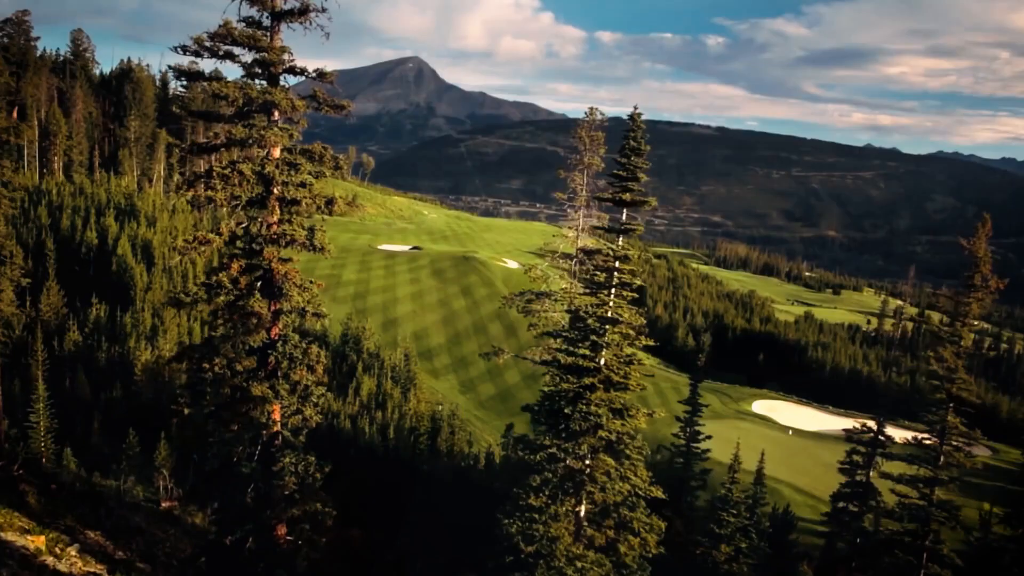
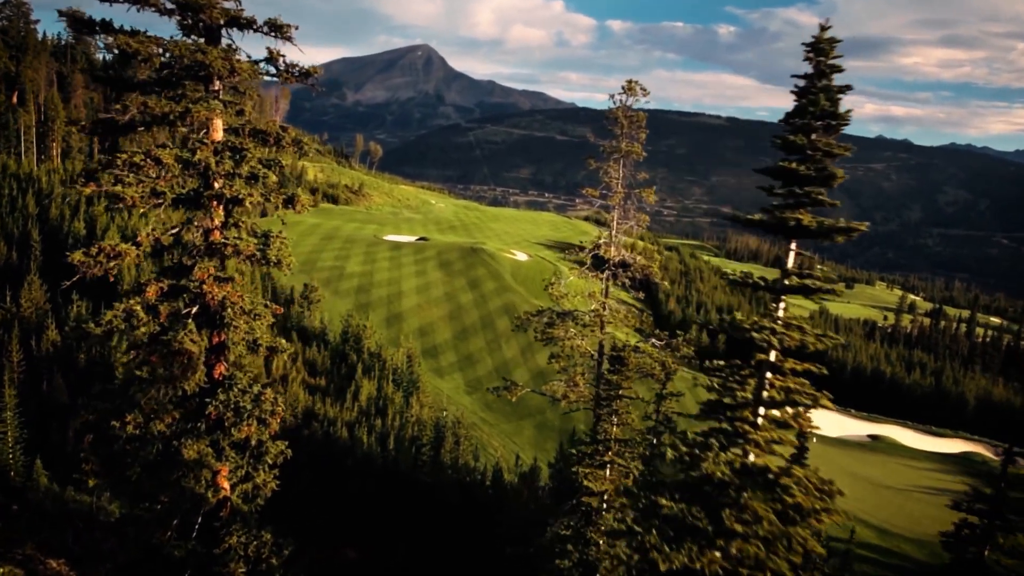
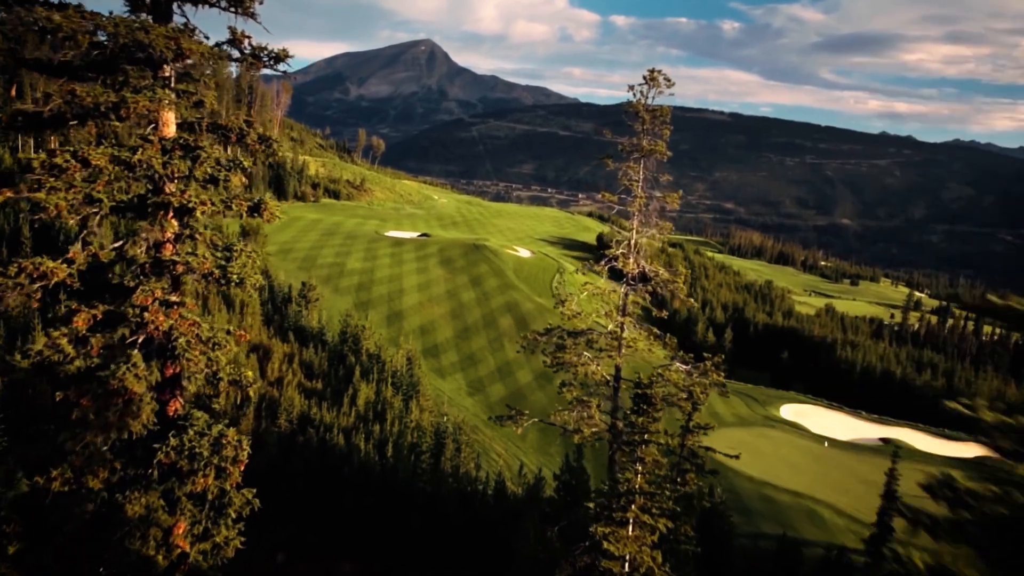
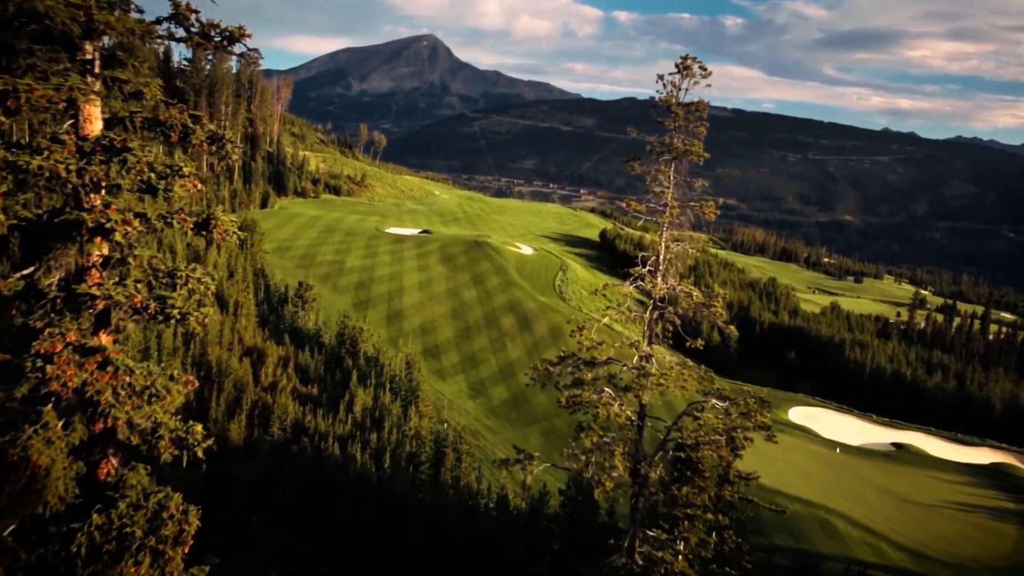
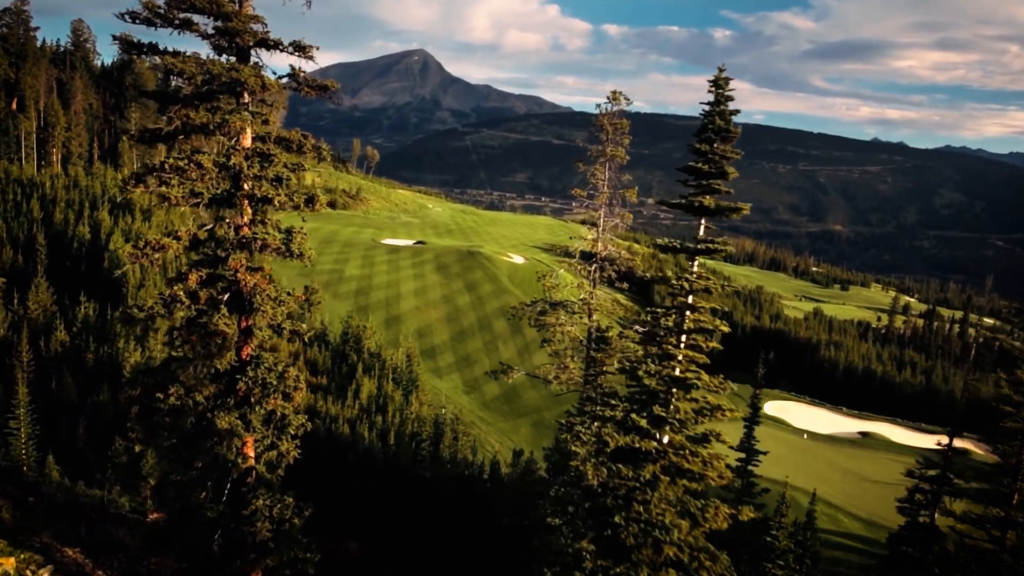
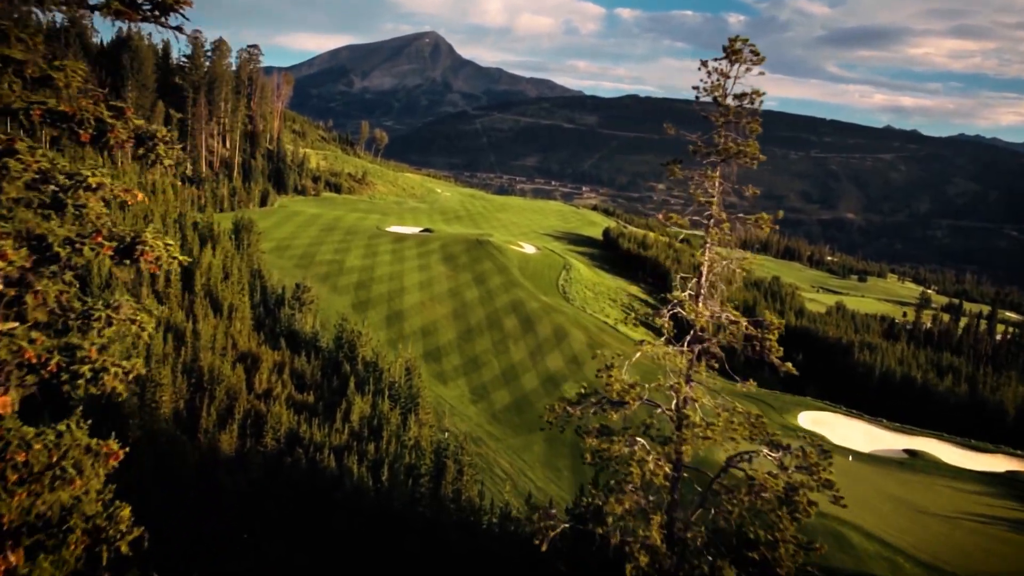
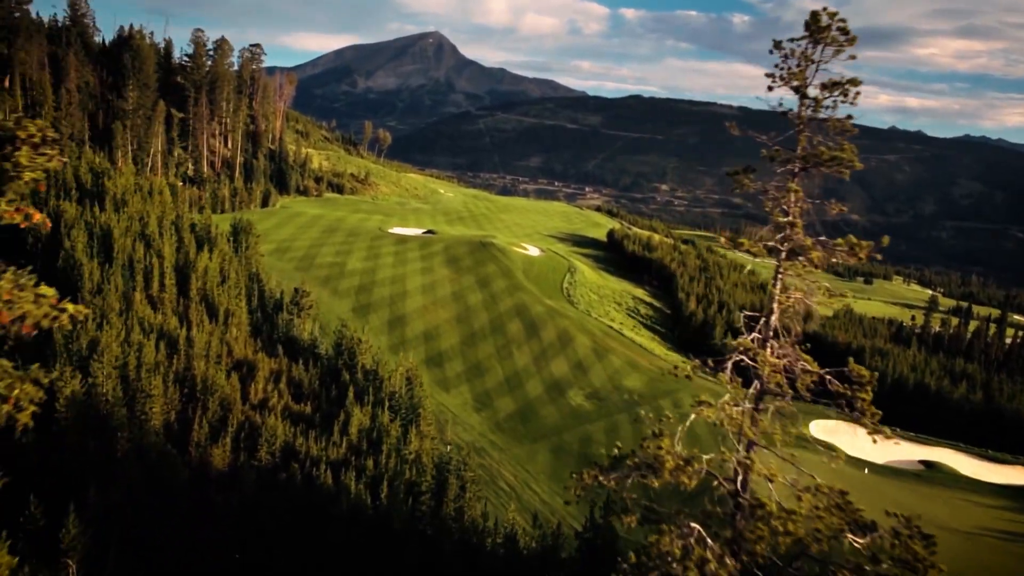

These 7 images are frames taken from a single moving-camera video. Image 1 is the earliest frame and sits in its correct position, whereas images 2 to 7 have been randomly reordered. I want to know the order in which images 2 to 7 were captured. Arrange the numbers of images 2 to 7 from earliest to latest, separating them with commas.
5, 2, 3, 4, 6, 7
